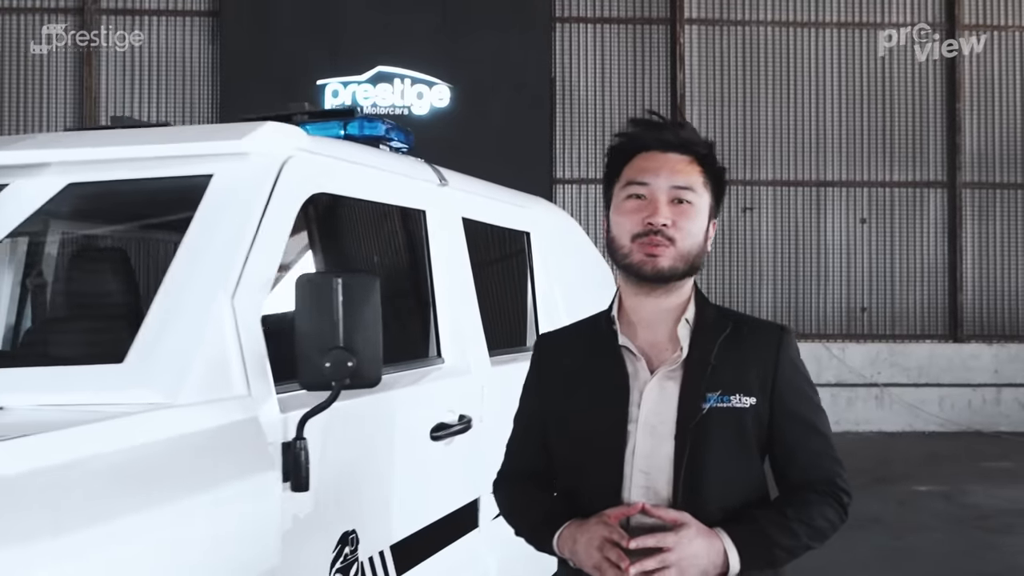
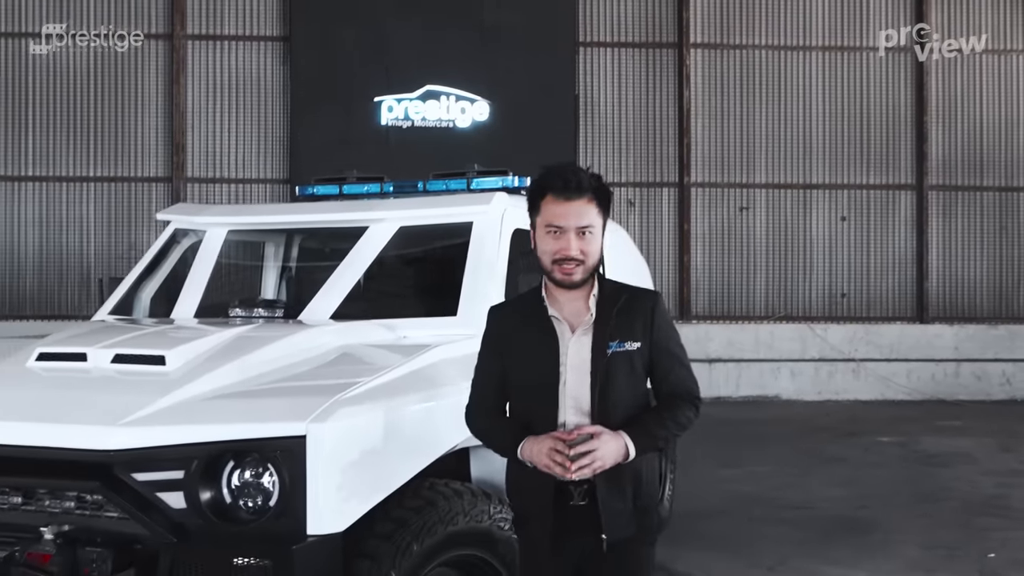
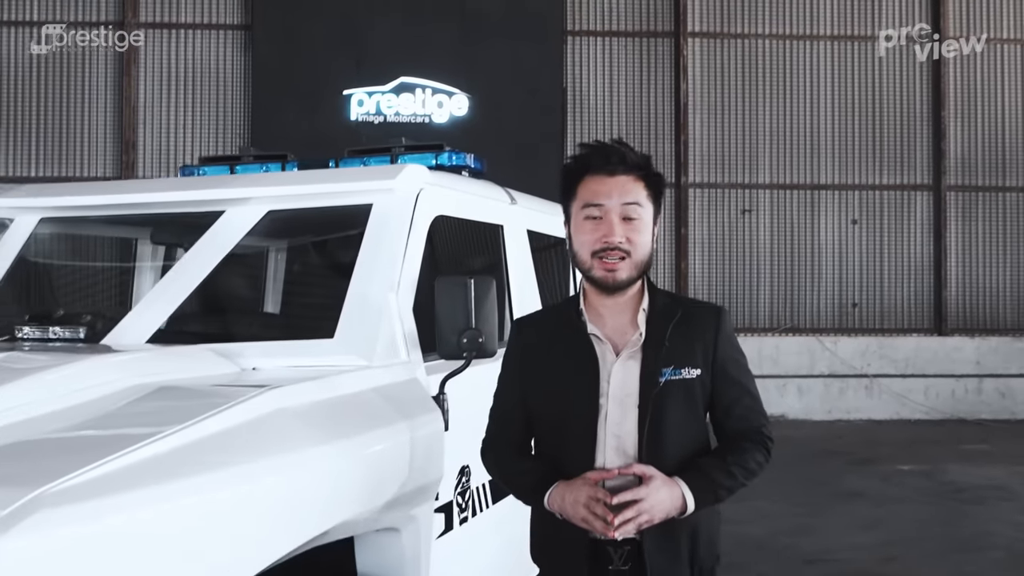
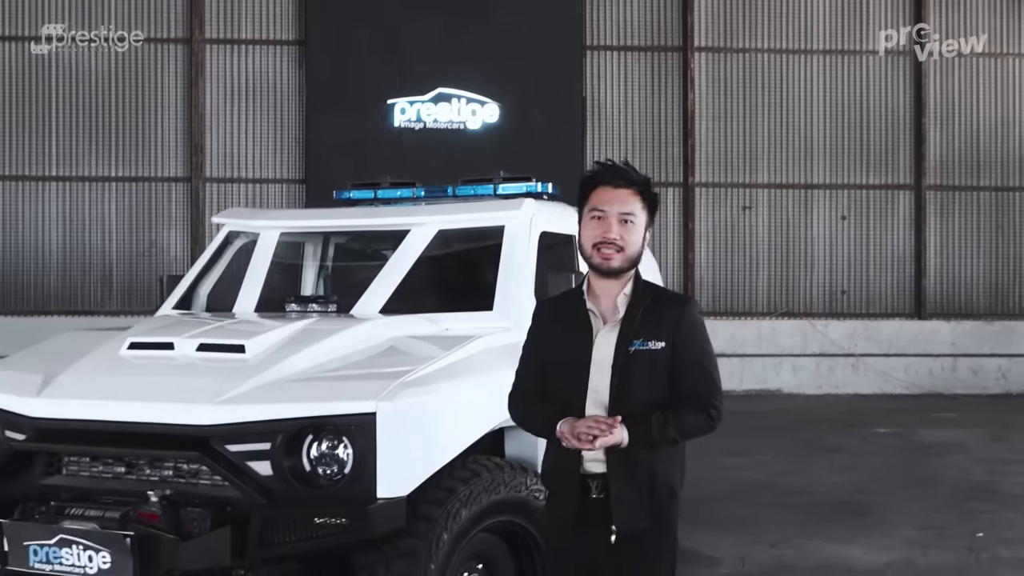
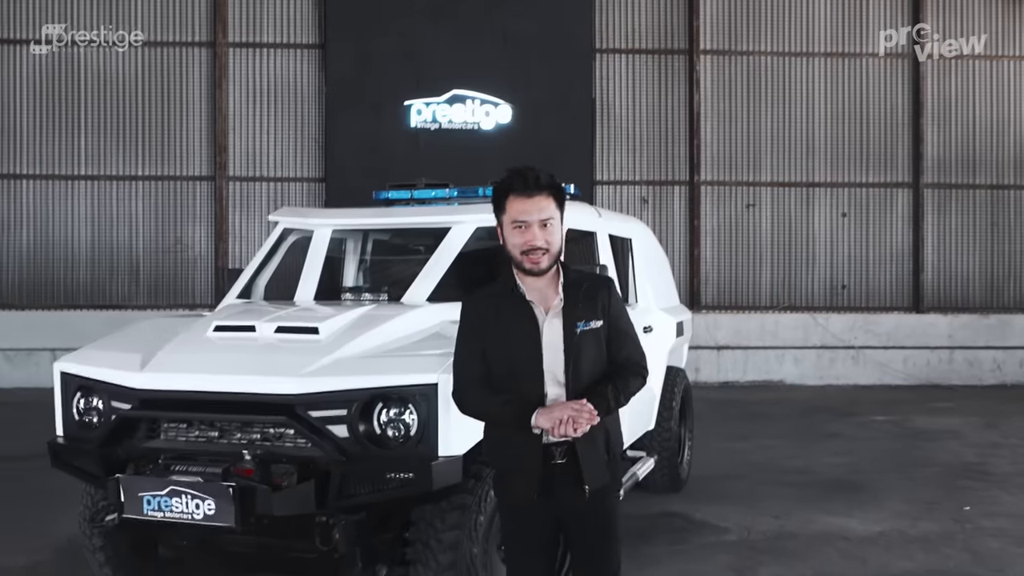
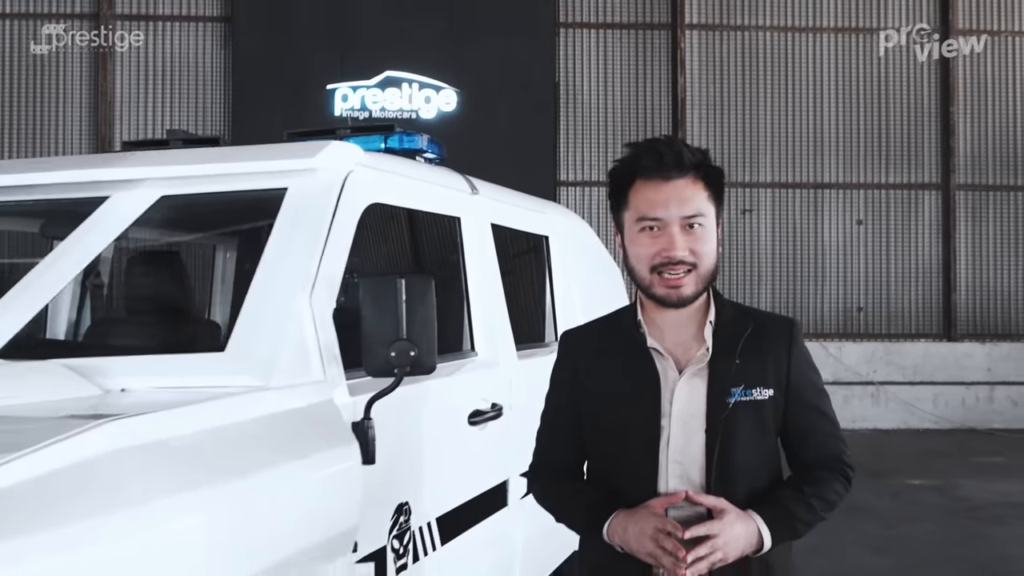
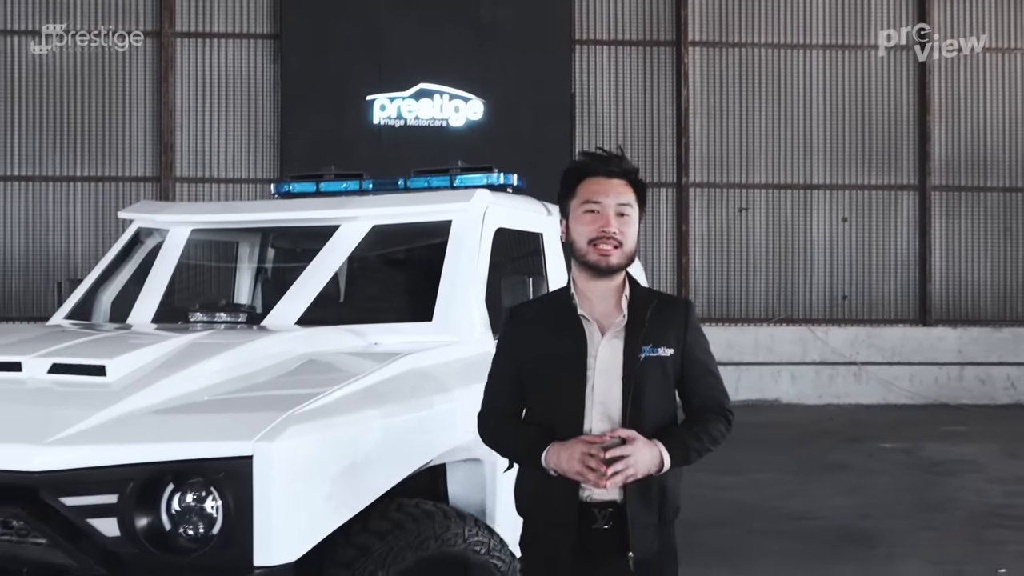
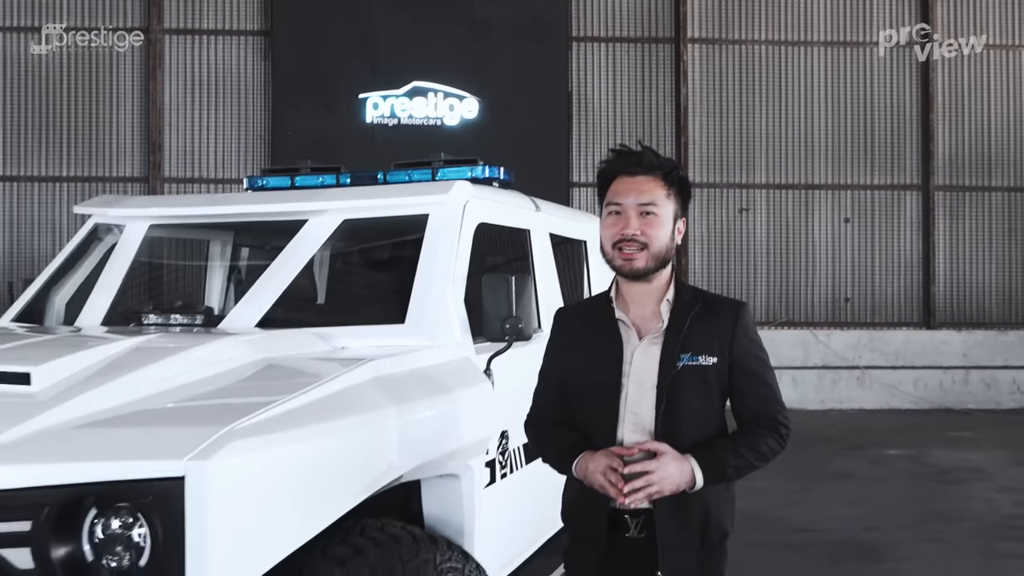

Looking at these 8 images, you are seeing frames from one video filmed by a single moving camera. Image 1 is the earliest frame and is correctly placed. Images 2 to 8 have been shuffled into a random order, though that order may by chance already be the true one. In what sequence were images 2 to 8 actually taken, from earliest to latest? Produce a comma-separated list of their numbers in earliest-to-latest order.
6, 3, 8, 7, 2, 4, 5
